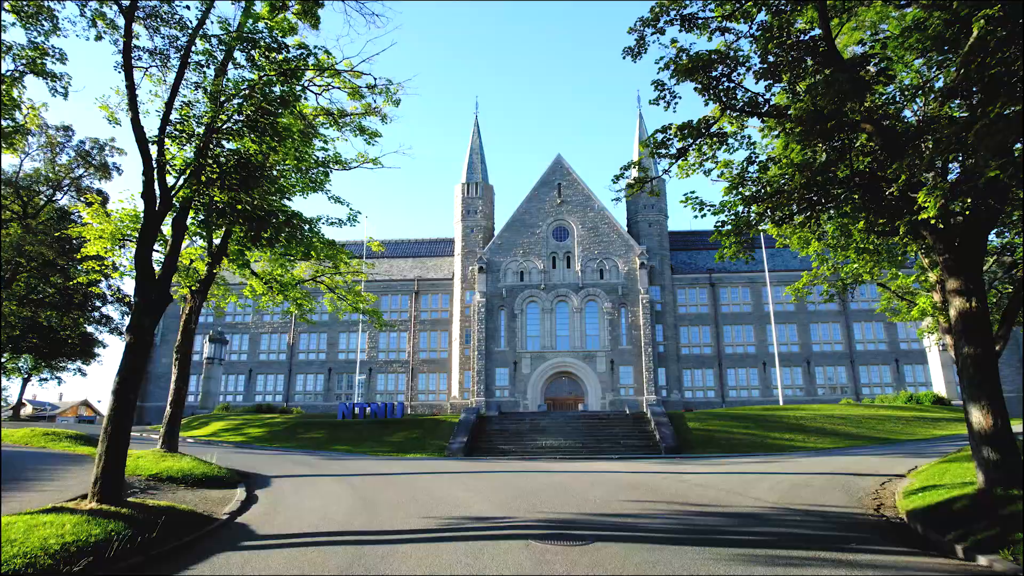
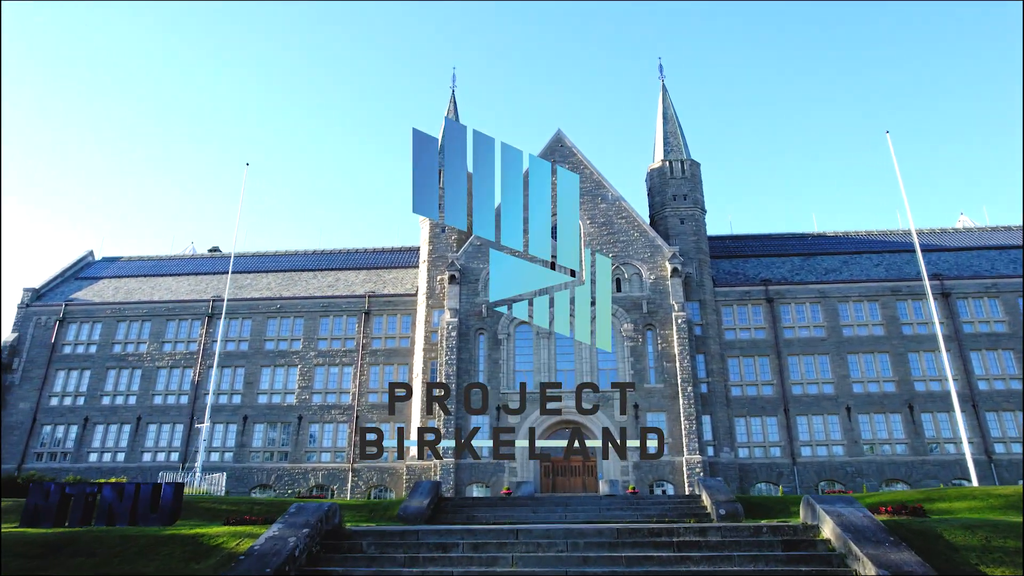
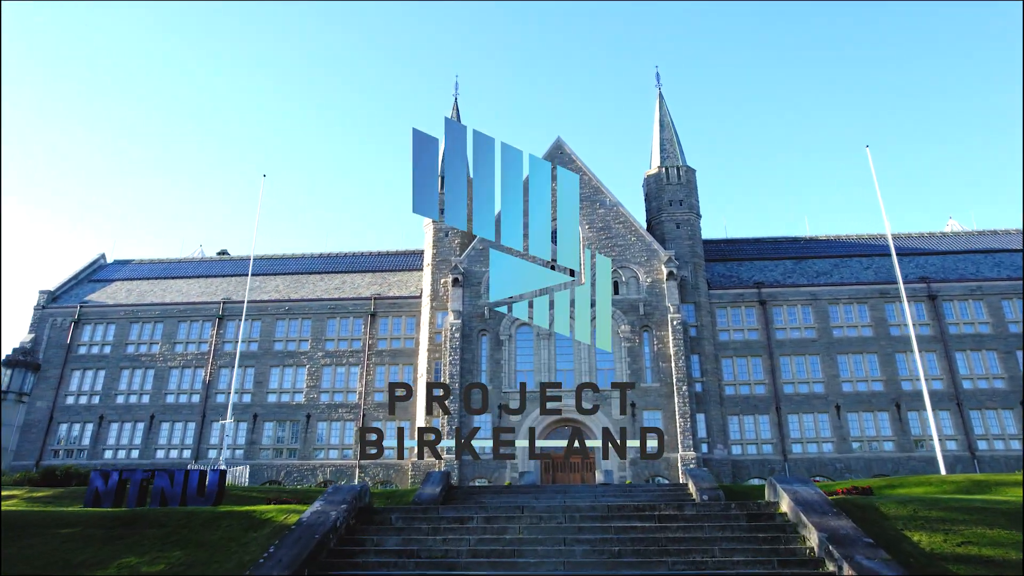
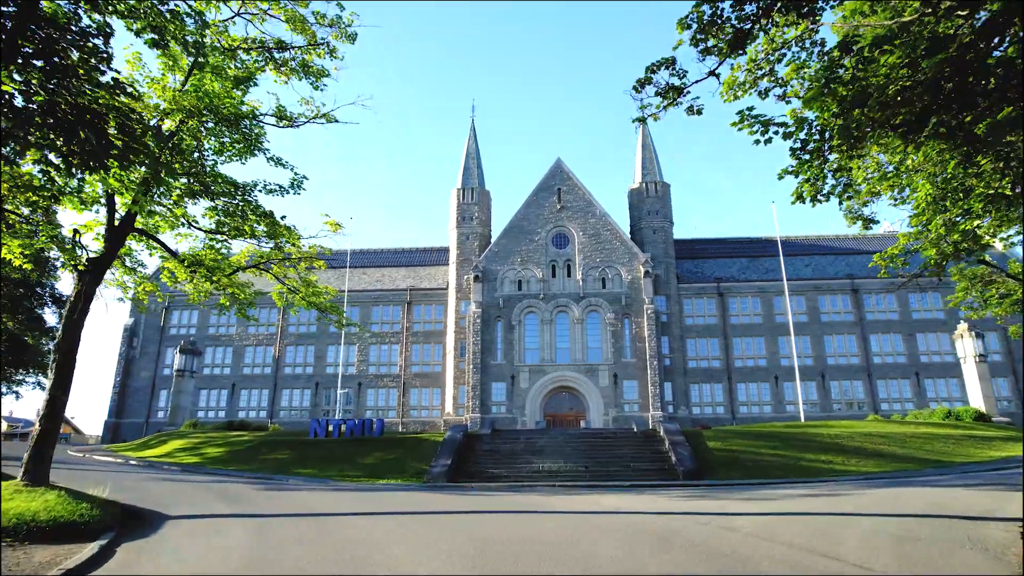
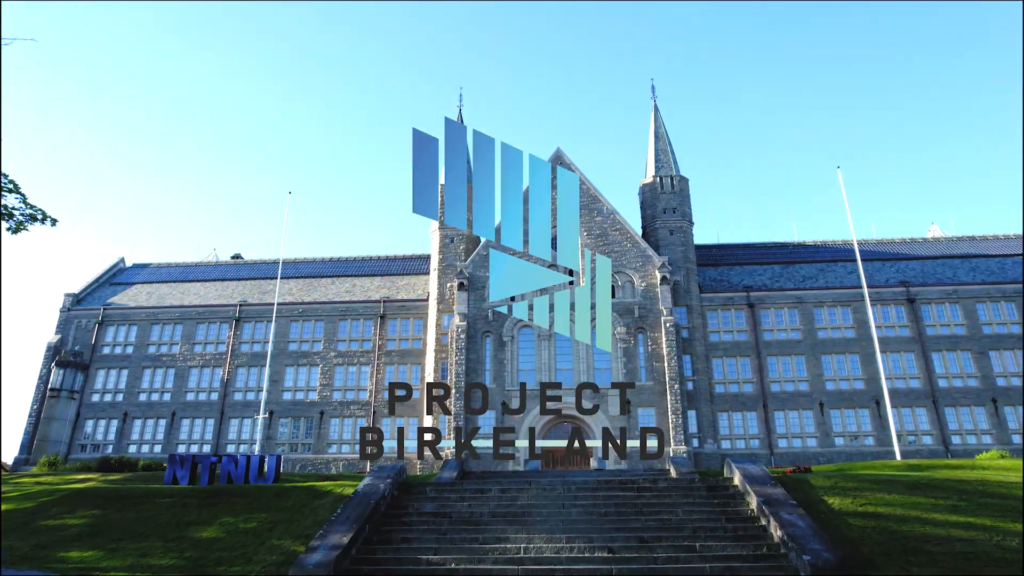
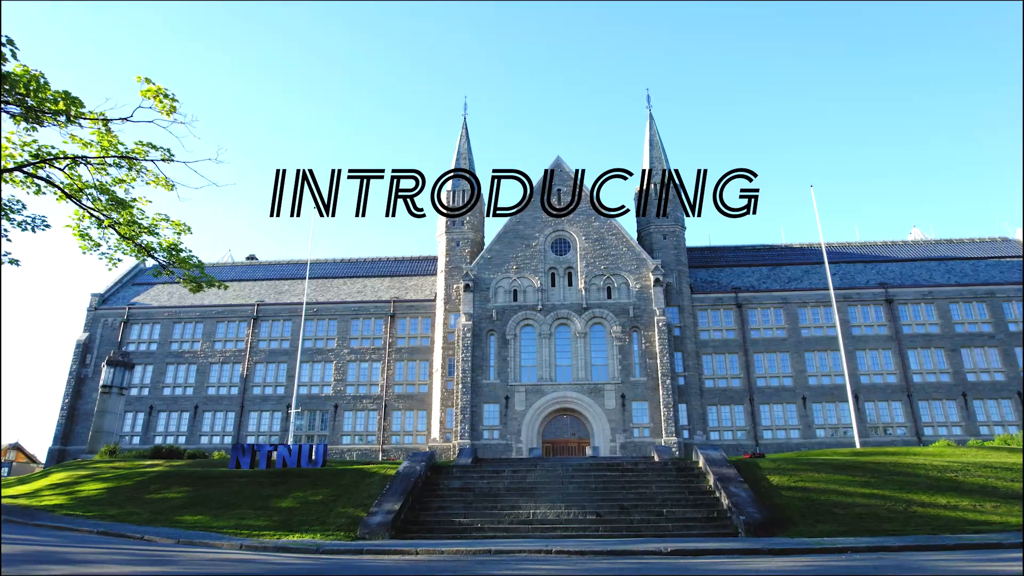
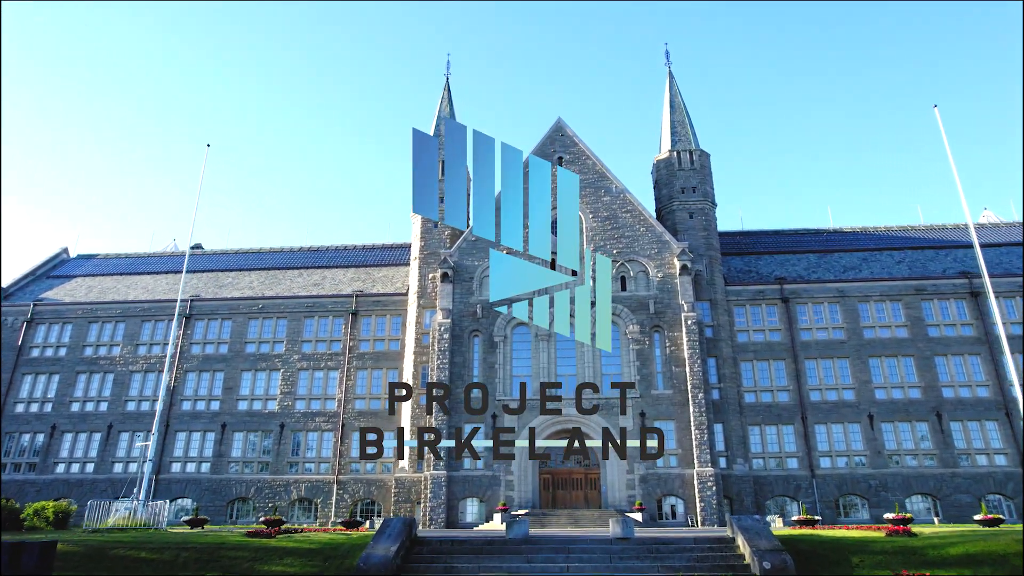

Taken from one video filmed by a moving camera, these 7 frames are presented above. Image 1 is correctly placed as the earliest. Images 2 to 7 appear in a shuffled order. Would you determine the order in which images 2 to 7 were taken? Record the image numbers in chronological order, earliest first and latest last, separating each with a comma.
4, 6, 5, 3, 2, 7
